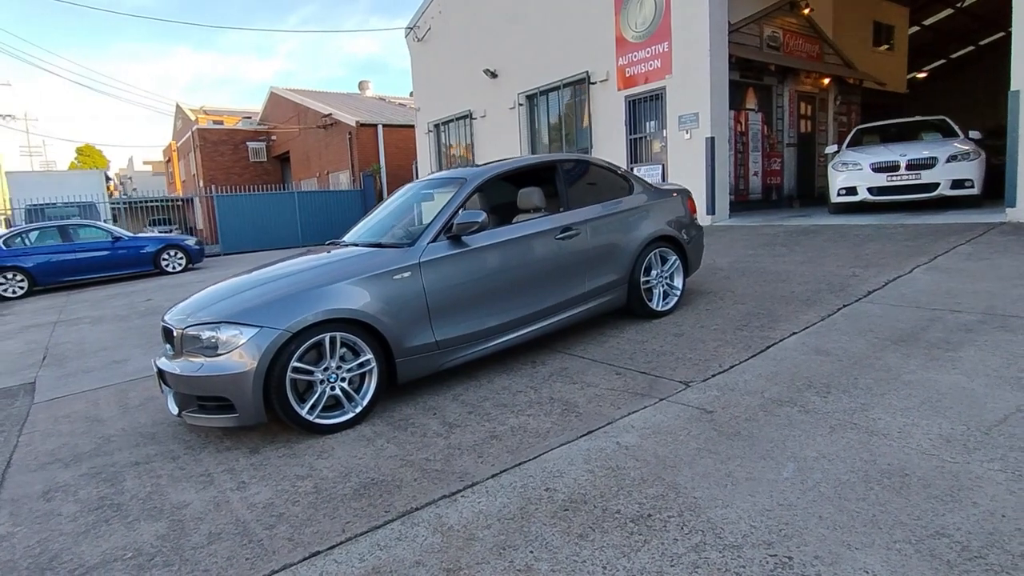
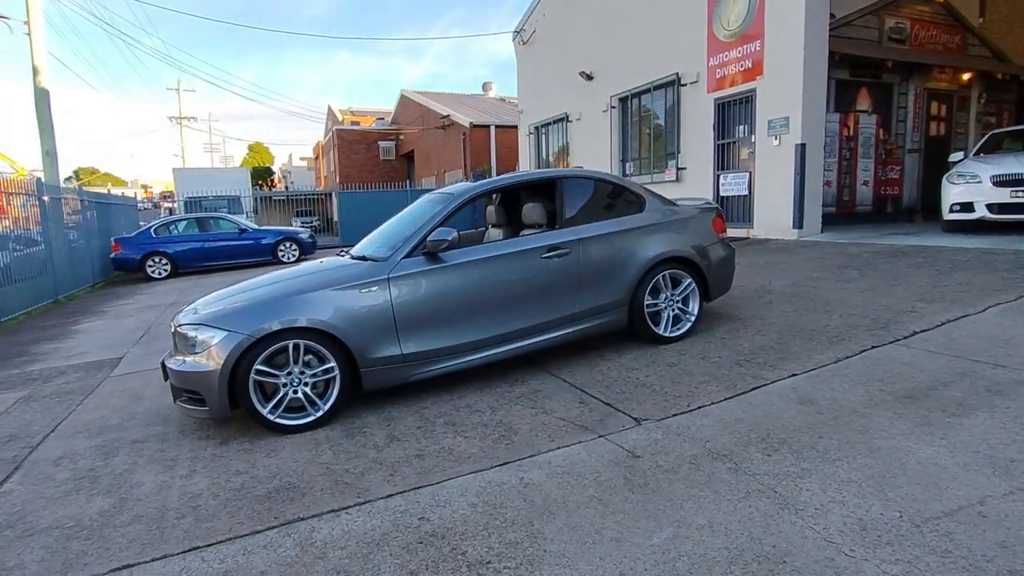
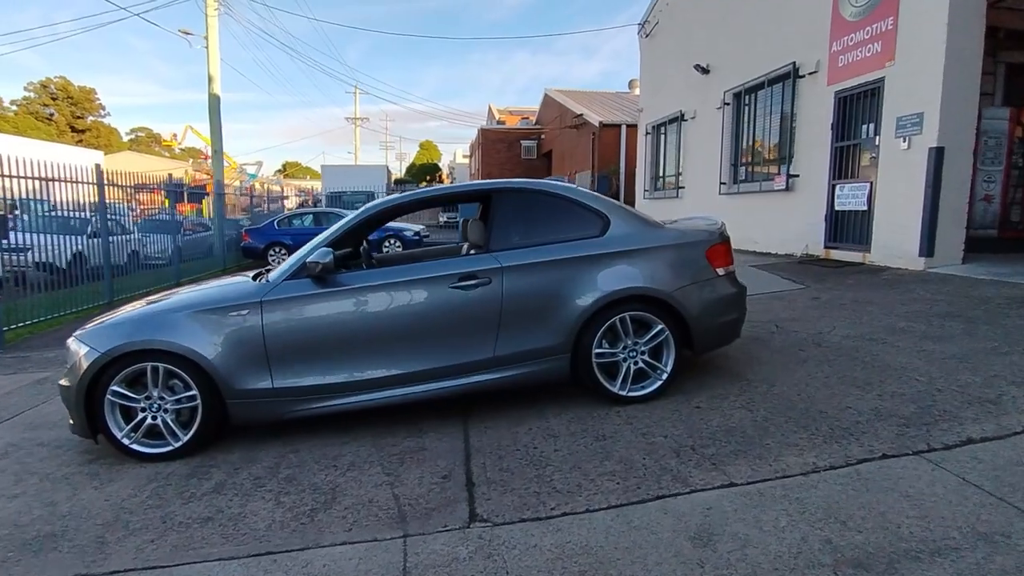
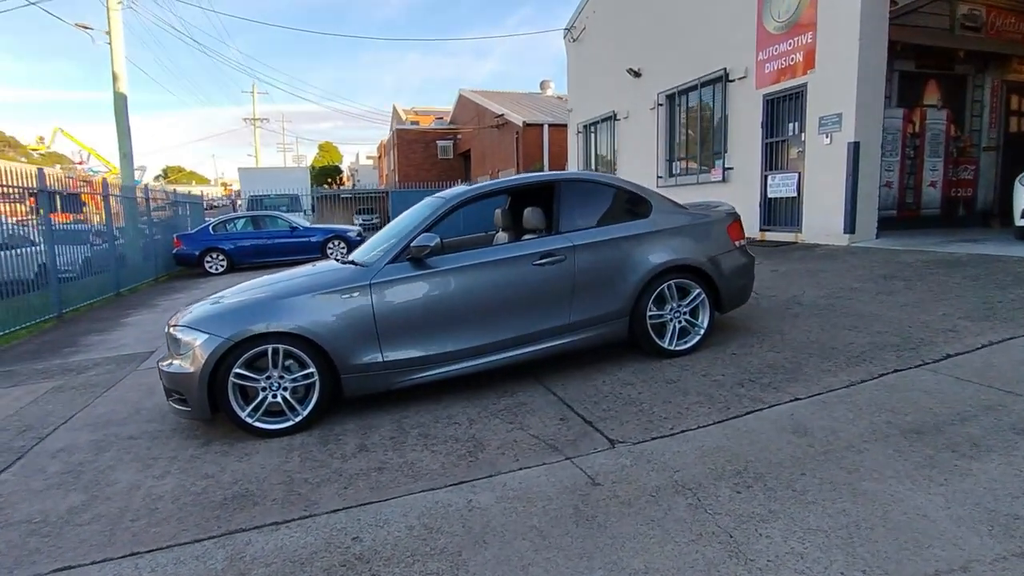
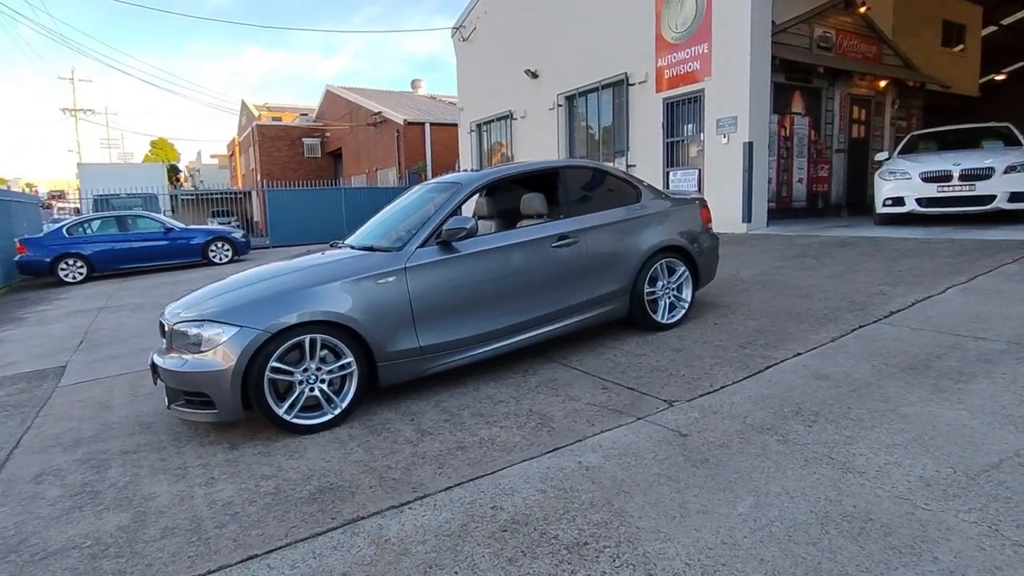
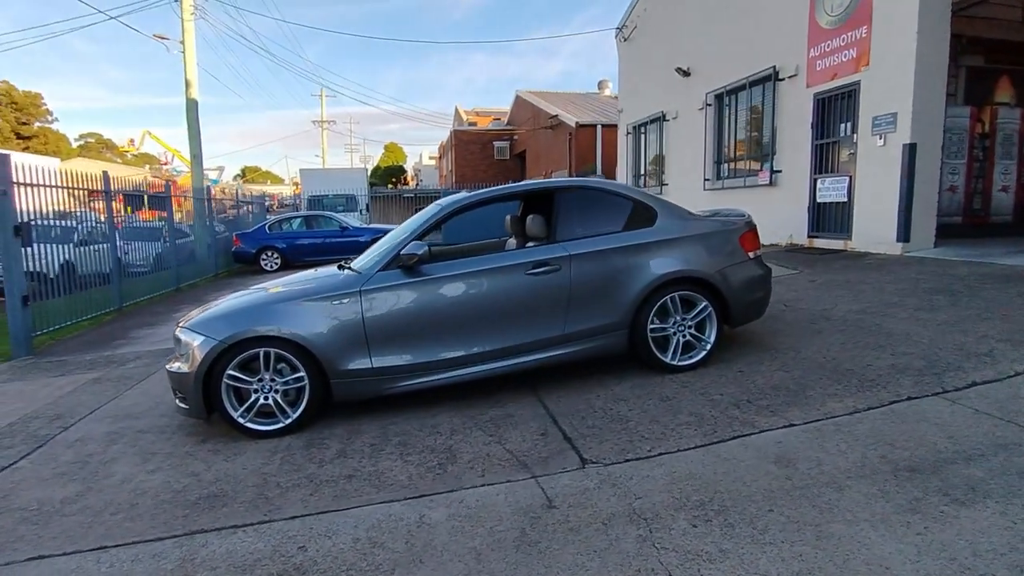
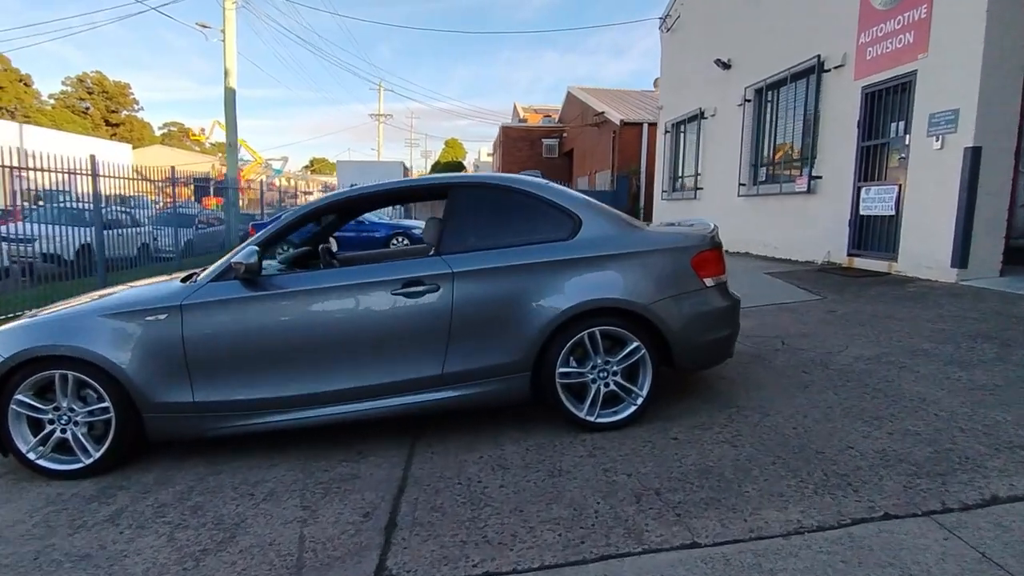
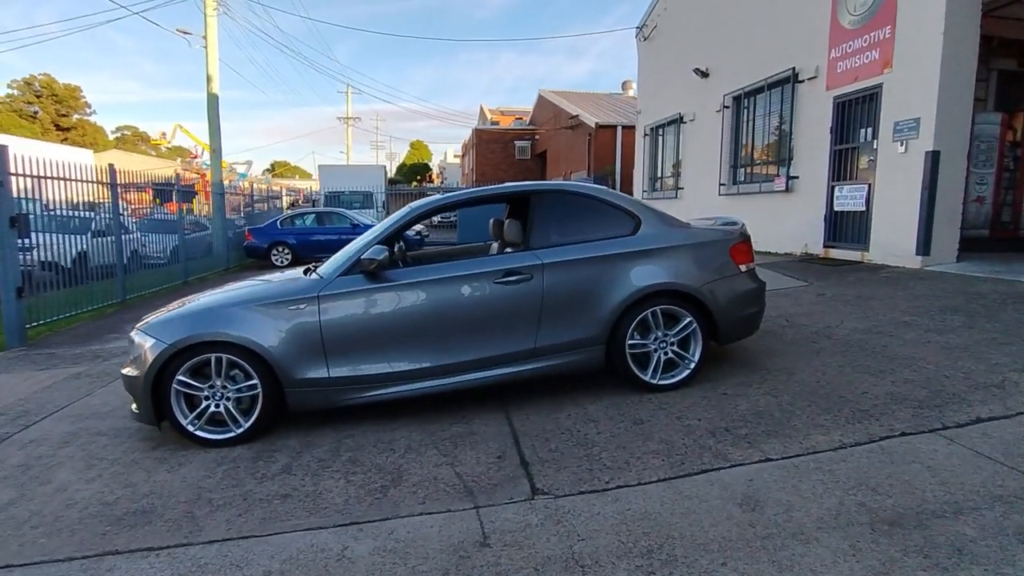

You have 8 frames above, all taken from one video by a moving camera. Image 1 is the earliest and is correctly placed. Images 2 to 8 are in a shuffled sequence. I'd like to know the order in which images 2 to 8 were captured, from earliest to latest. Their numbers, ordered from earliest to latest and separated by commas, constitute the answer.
5, 2, 4, 6, 8, 3, 7
